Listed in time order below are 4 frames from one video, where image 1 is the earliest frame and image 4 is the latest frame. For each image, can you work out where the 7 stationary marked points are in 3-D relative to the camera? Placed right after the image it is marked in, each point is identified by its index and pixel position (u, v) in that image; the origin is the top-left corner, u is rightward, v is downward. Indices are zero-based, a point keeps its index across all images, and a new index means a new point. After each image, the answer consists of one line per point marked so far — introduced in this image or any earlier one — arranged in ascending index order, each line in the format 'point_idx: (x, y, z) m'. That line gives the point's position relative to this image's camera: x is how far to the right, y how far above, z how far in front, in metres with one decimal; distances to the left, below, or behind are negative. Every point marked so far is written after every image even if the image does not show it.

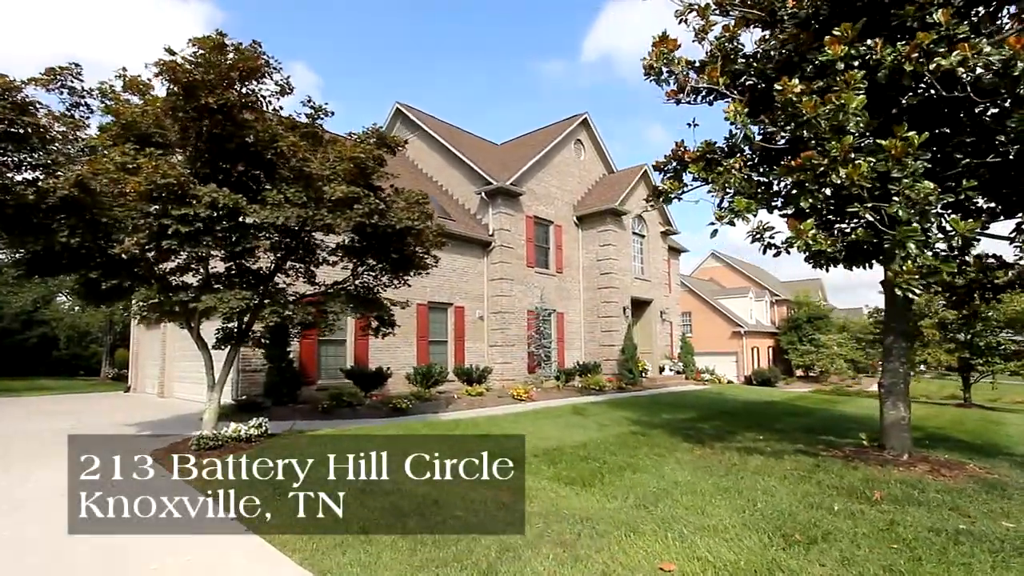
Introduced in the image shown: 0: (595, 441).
0: (+1.3, -2.3, +8.9) m
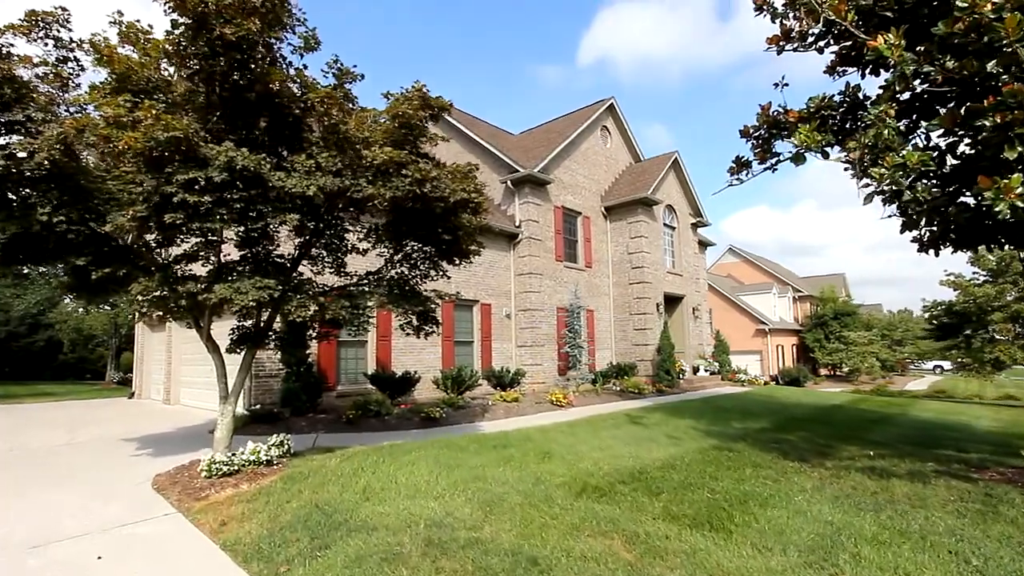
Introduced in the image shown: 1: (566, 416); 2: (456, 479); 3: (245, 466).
0: (+2.1, -2.2, +7.4) m
1: (+1.1, -2.6, +12.0) m
2: (-0.6, -2.1, +6.2) m
3: (-3.1, -2.1, +6.8) m
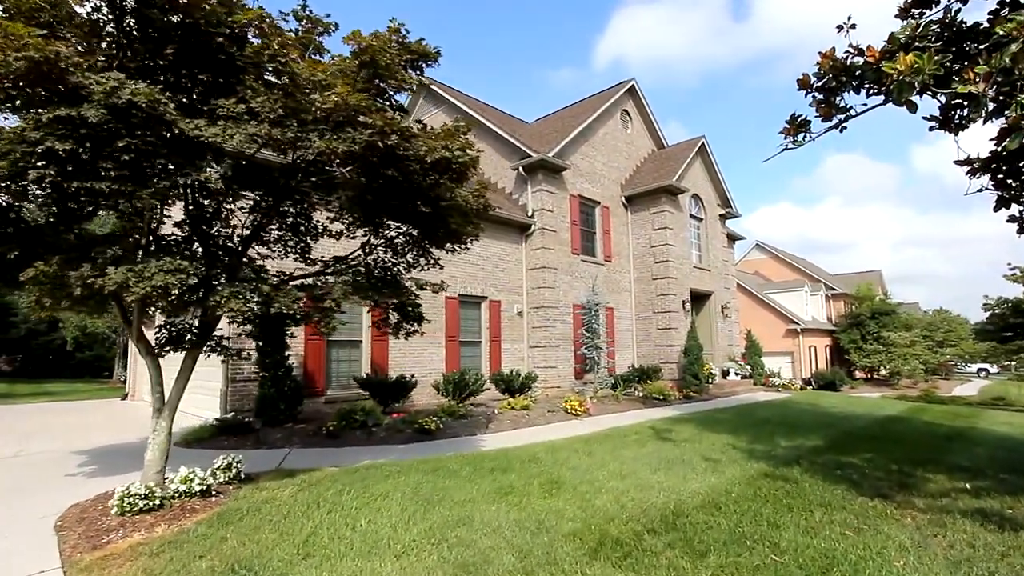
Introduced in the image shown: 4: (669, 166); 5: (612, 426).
0: (+2.1, -2.1, +5.9) m
1: (+1.3, -2.5, +10.4) m
2: (-0.7, -1.9, +4.8) m
3: (-3.2, -1.9, +5.4) m
4: (+5.3, +4.1, +19.6) m
5: (+1.9, -2.5, +10.8) m
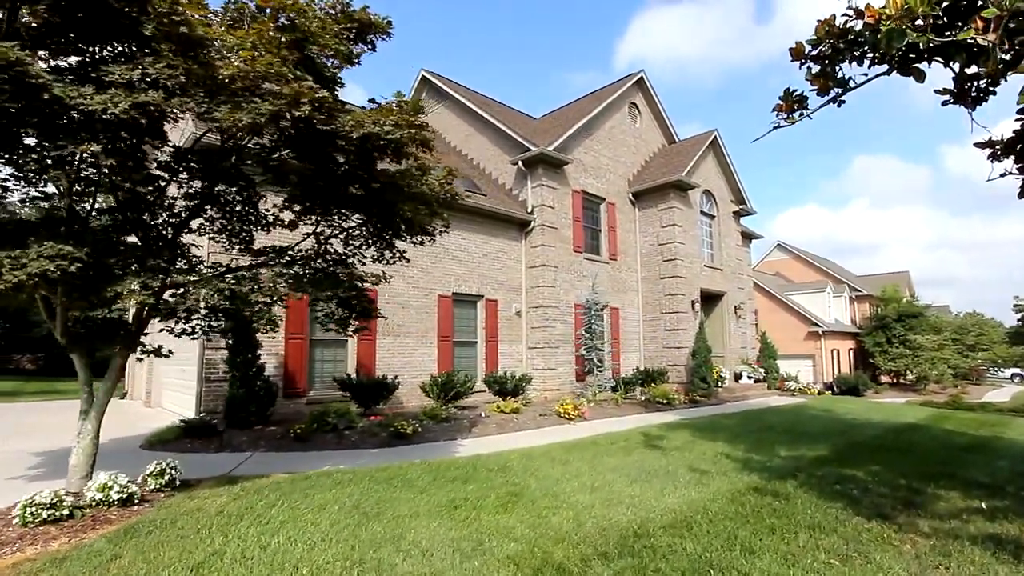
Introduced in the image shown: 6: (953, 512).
0: (+1.7, -2.0, +5.2) m
1: (+1.0, -2.5, +9.8) m
2: (-1.2, -1.9, +4.2) m
3: (-3.6, -1.9, +5.0) m
4: (+5.4, +4.1, +18.9) m
5: (+1.6, -2.5, +10.2) m
6: (+4.0, -2.0, +5.3) m
